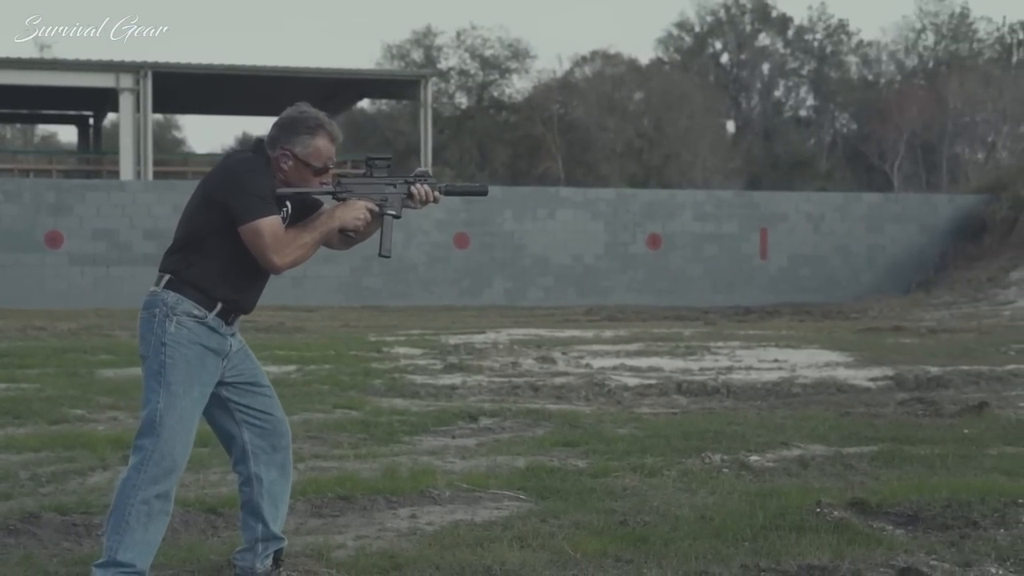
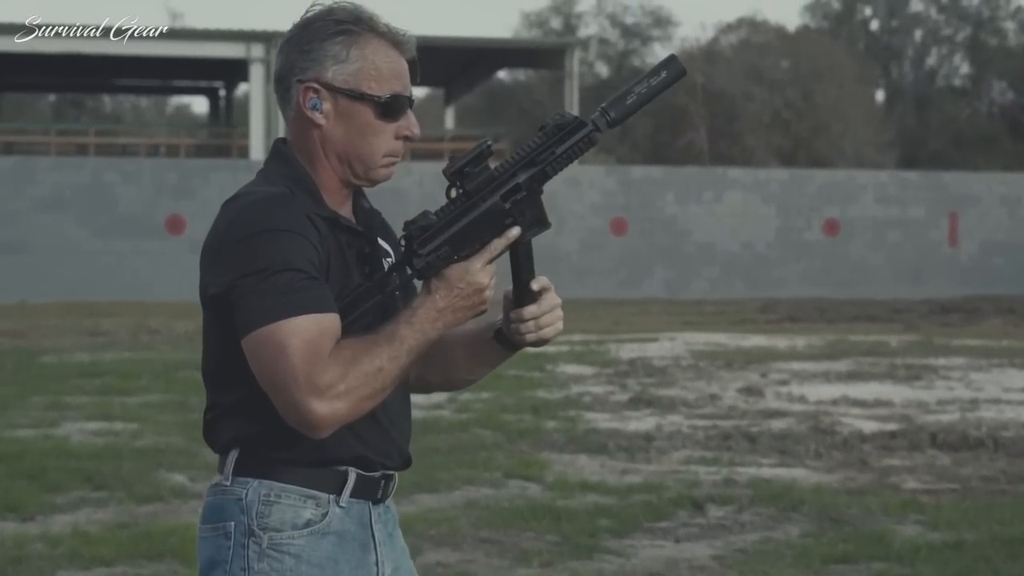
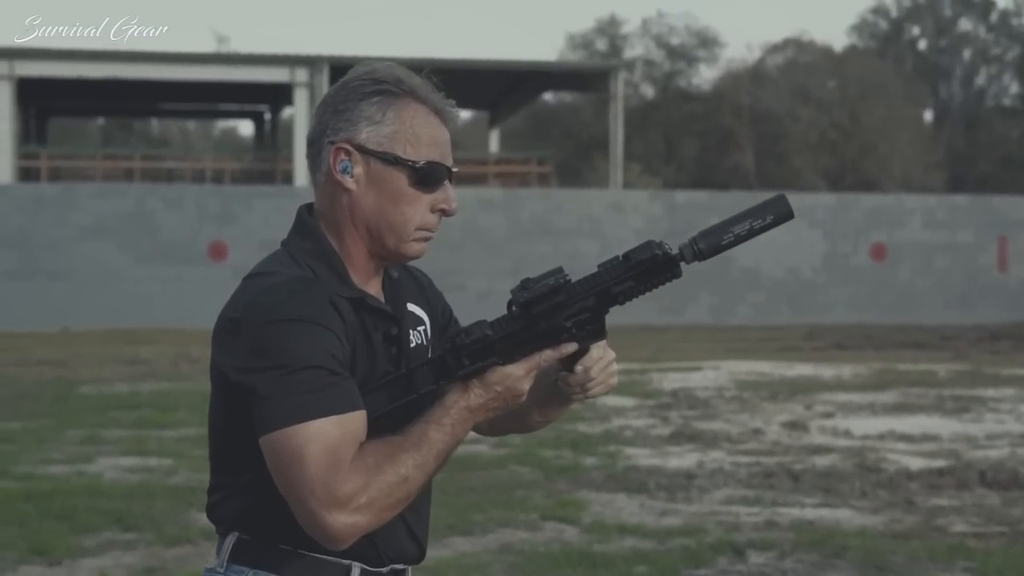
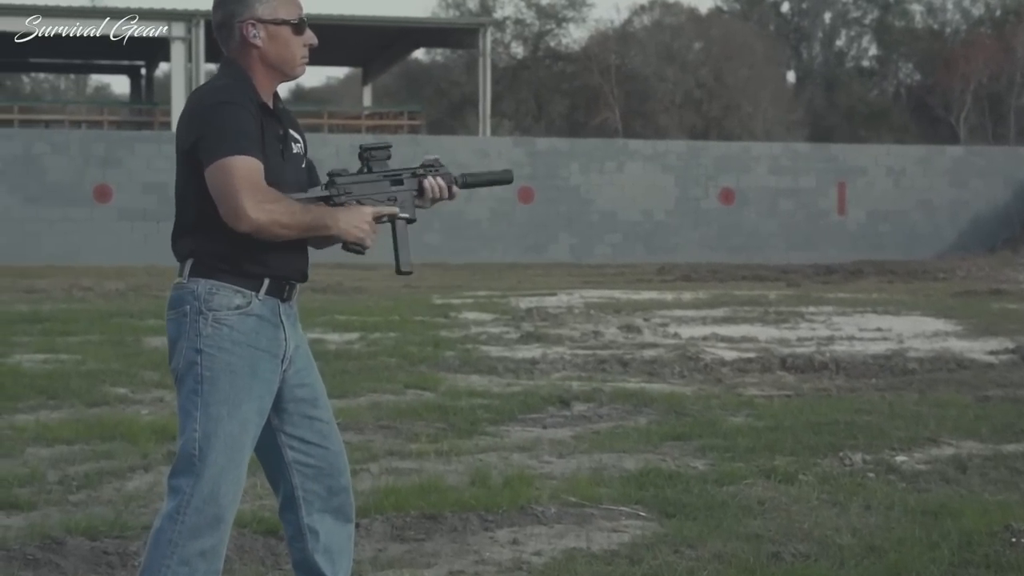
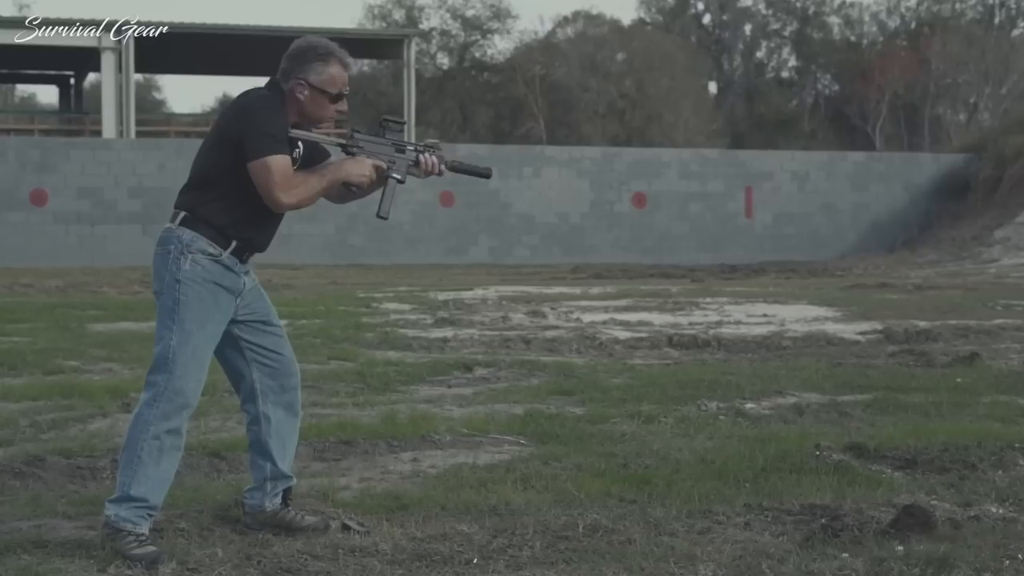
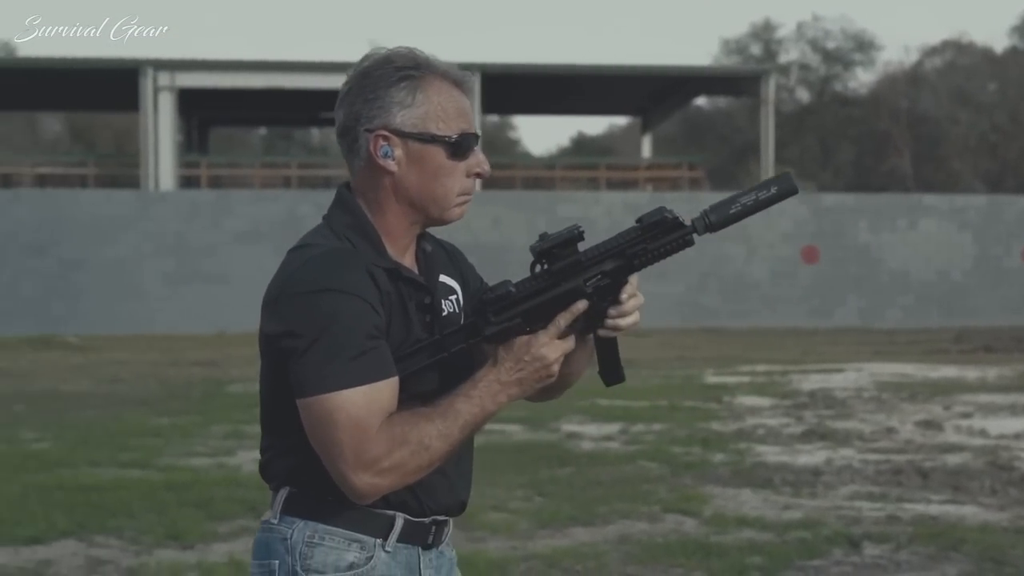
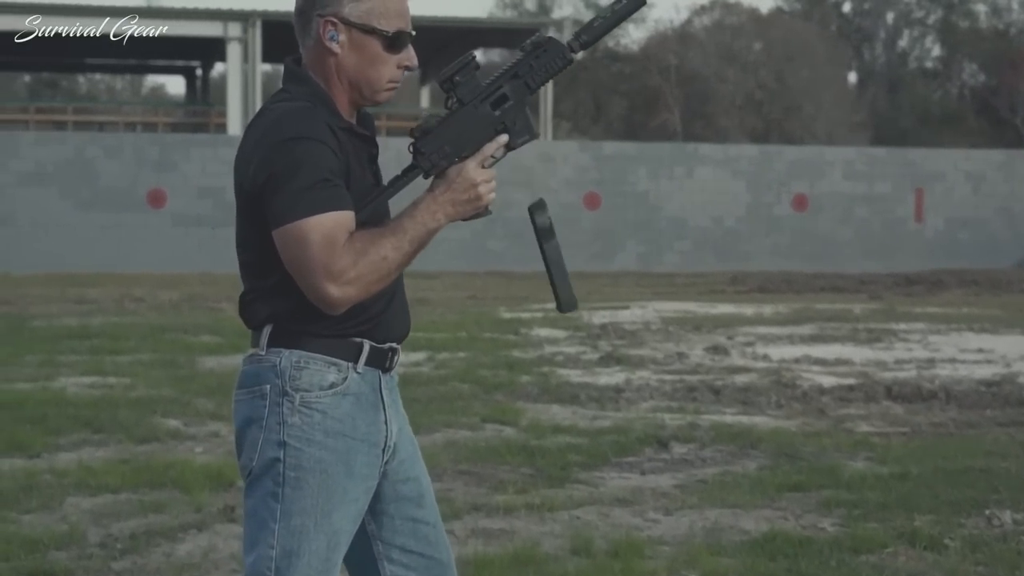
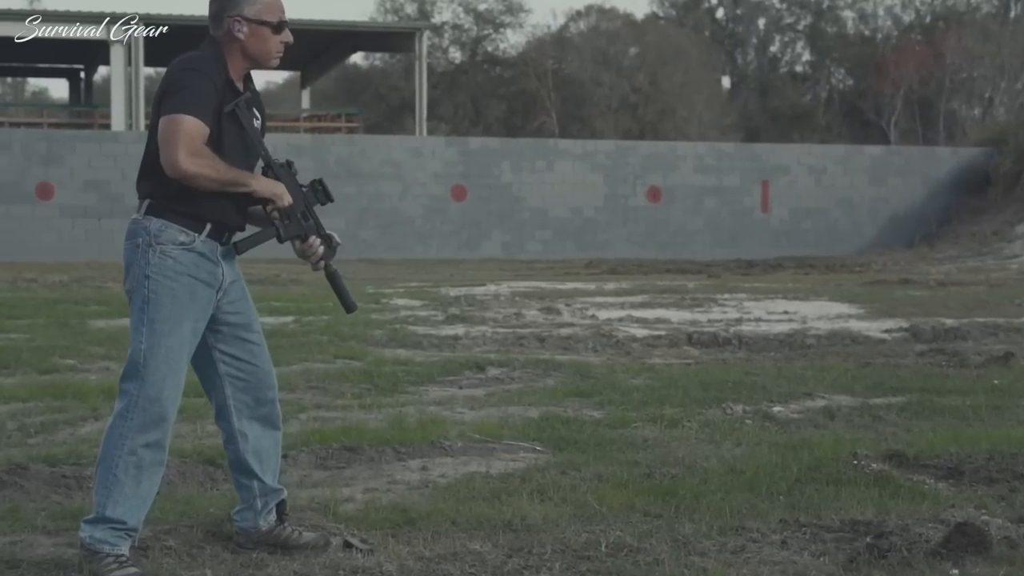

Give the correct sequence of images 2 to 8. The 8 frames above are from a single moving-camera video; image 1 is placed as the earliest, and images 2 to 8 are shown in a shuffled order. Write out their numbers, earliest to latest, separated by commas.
5, 8, 4, 7, 2, 3, 6
